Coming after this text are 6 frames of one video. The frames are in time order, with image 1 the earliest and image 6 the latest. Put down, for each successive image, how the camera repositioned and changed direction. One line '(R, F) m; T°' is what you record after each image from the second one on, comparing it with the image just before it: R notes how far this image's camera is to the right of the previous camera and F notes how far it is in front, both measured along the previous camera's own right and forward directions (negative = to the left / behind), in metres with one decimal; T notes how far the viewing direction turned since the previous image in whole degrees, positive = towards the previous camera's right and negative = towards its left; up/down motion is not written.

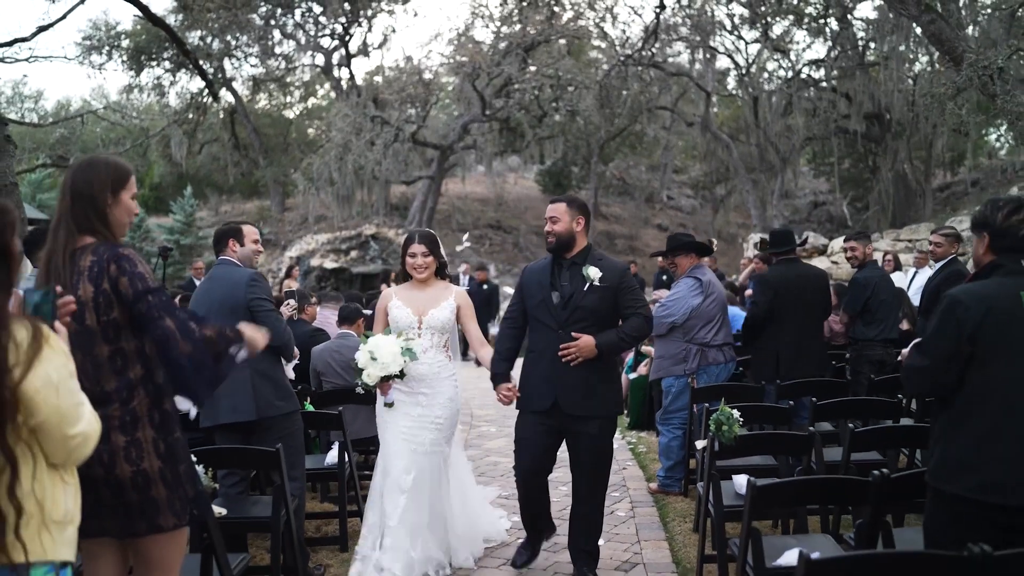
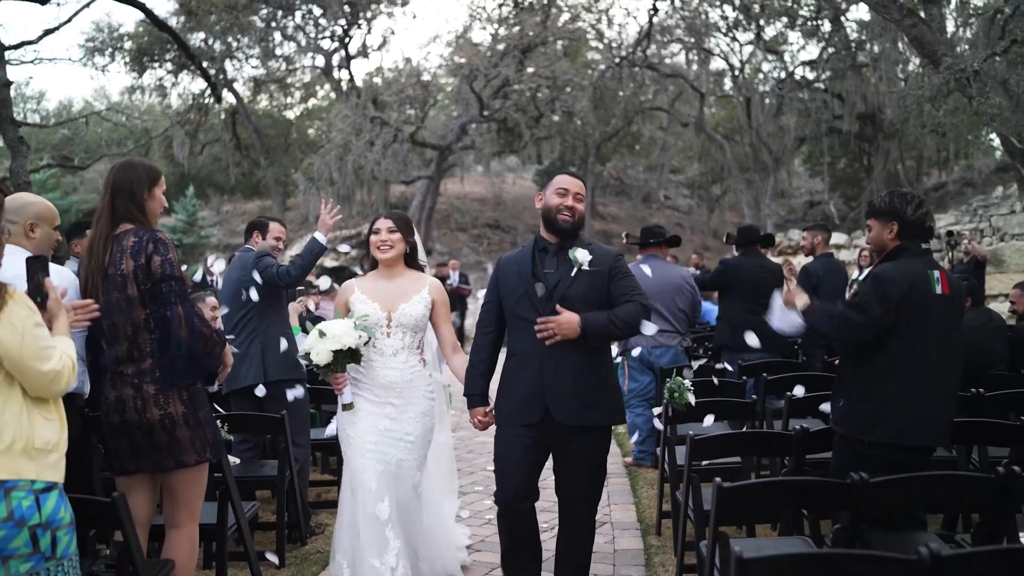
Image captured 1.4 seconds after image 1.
(+0.1, -0.6) m; 0°
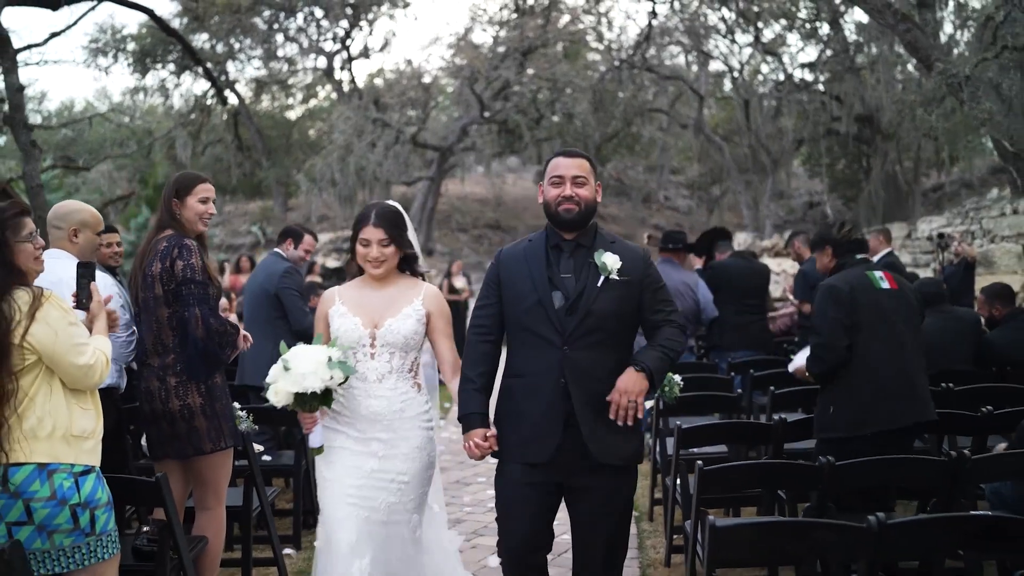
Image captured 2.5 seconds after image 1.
(0.0, -0.3) m; 0°
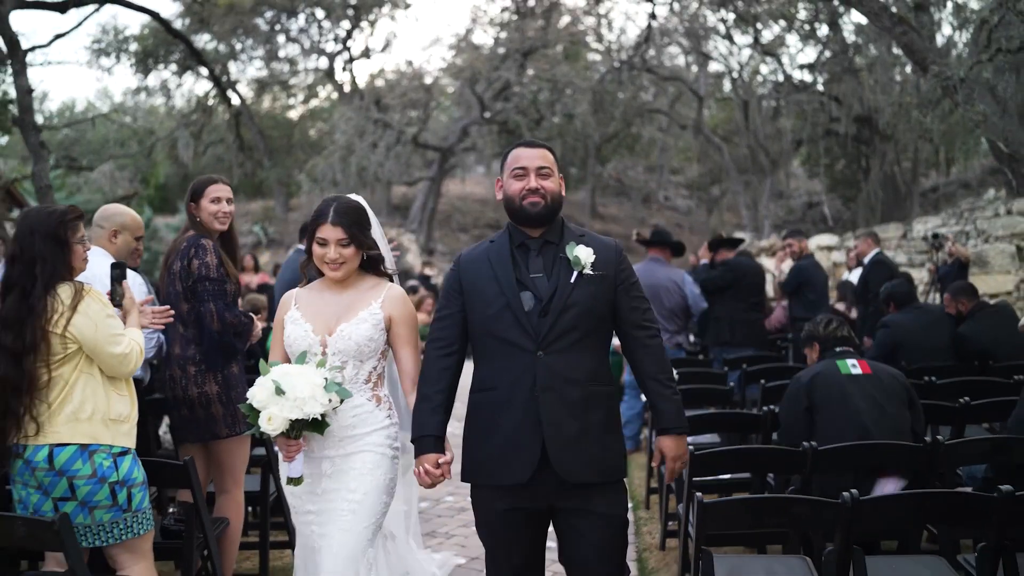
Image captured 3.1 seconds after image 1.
(0.0, -0.2) m; 0°
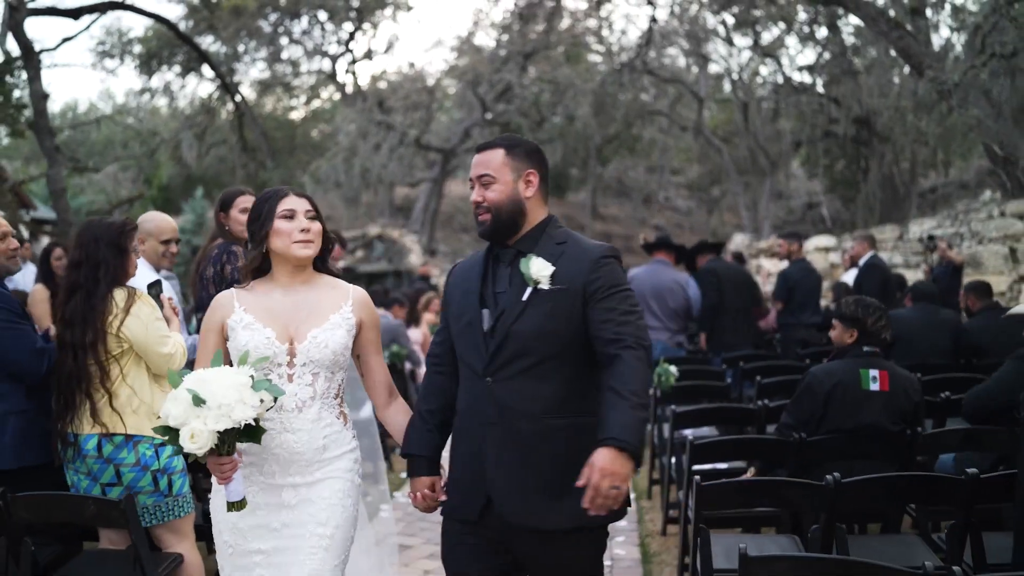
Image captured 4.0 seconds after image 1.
(-0.1, -0.3) m; 0°
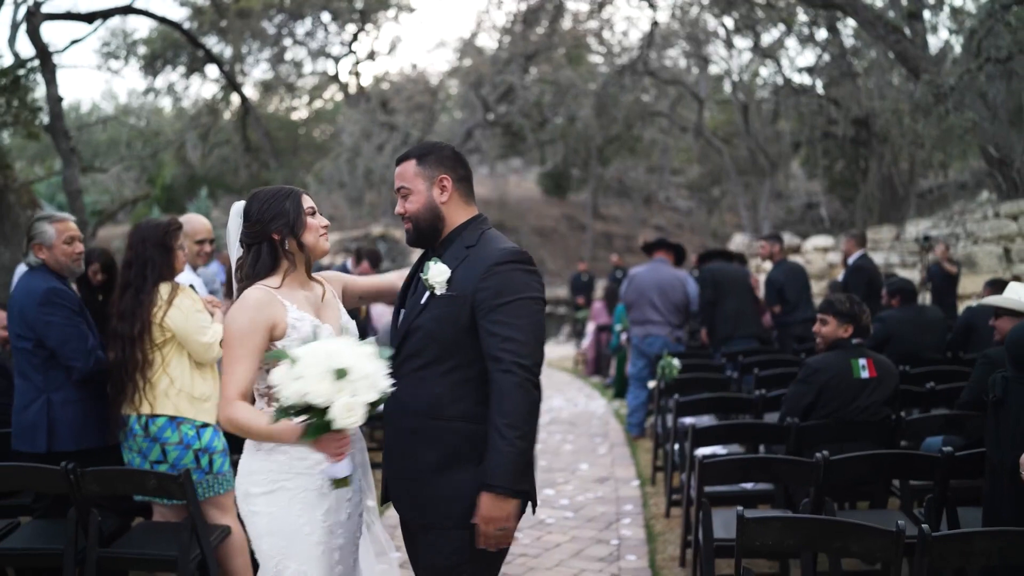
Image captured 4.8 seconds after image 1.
(-0.1, -0.3) m; 0°
